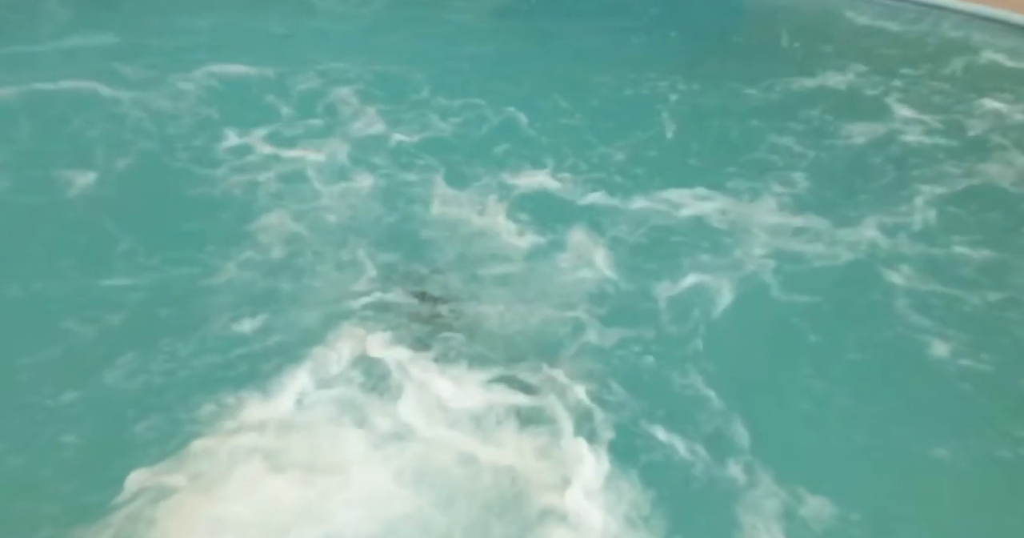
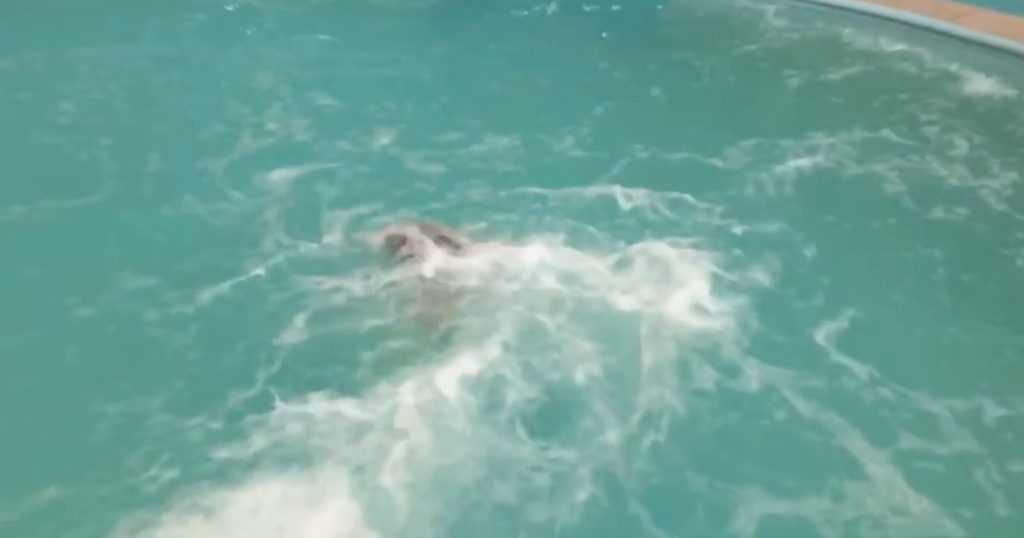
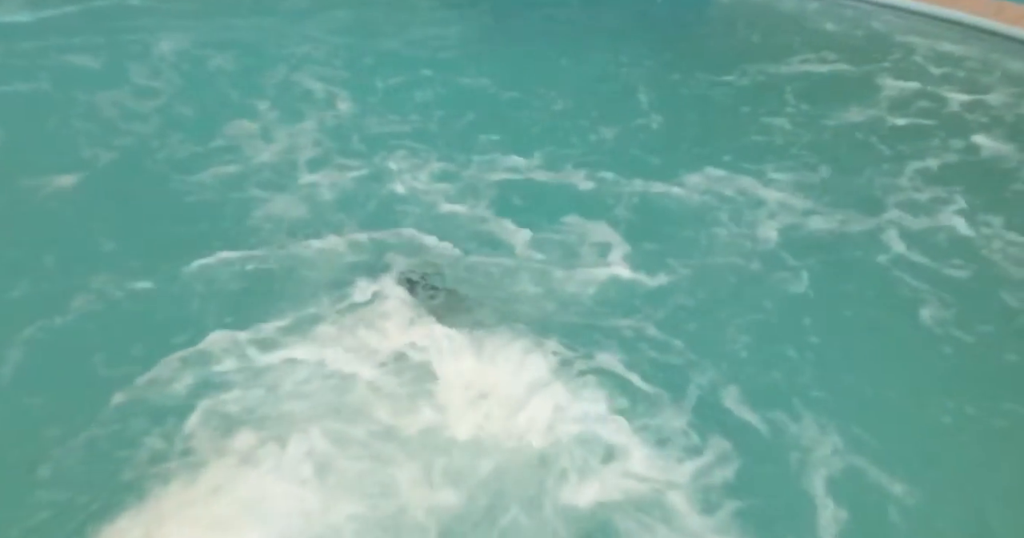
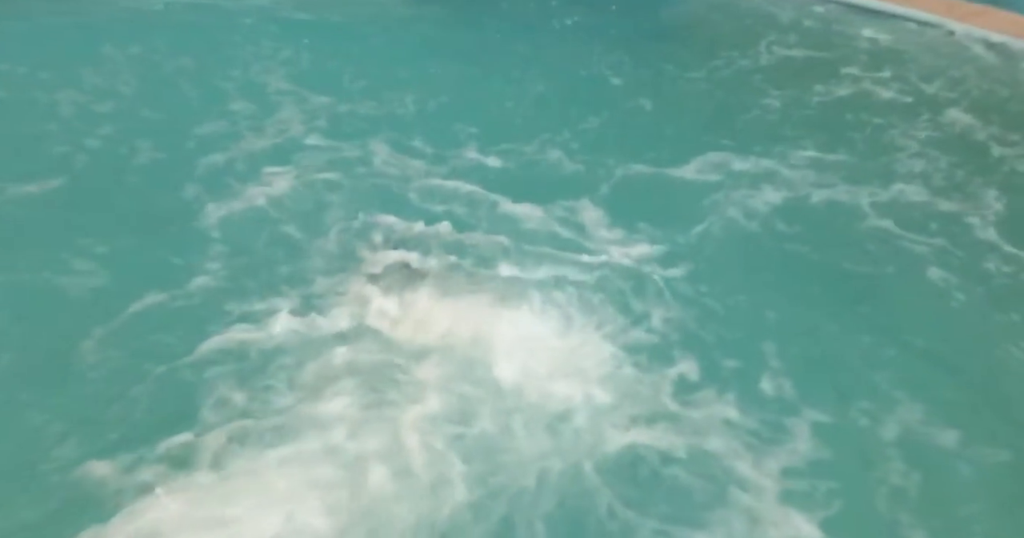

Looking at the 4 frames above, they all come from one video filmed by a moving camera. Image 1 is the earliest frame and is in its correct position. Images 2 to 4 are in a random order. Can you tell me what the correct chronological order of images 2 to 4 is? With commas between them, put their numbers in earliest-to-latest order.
3, 4, 2
